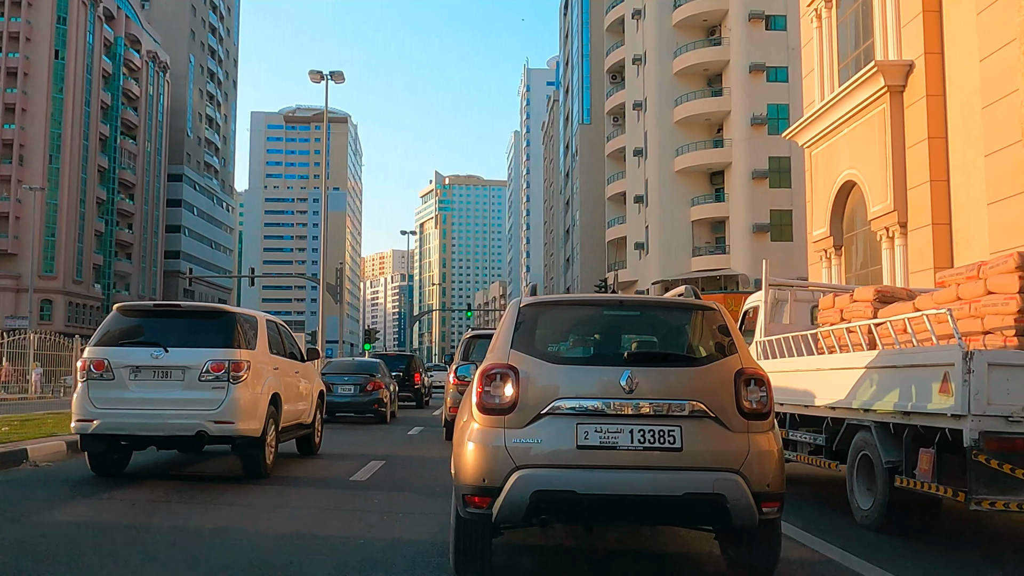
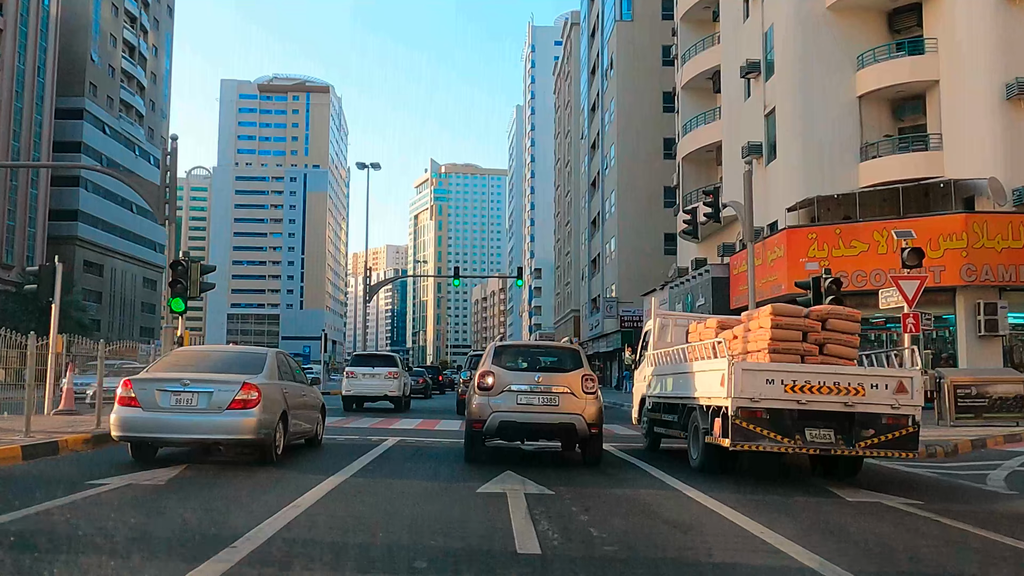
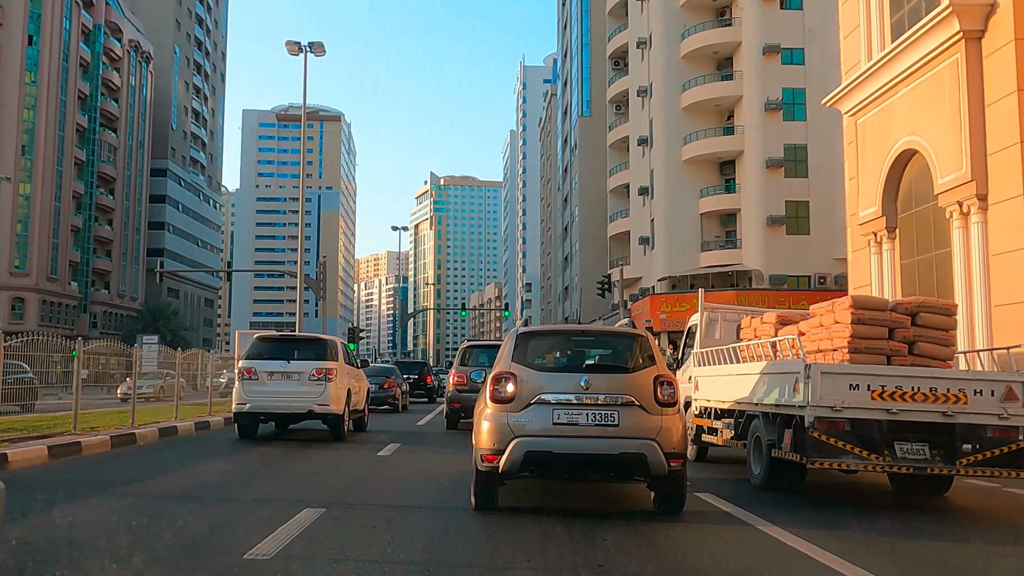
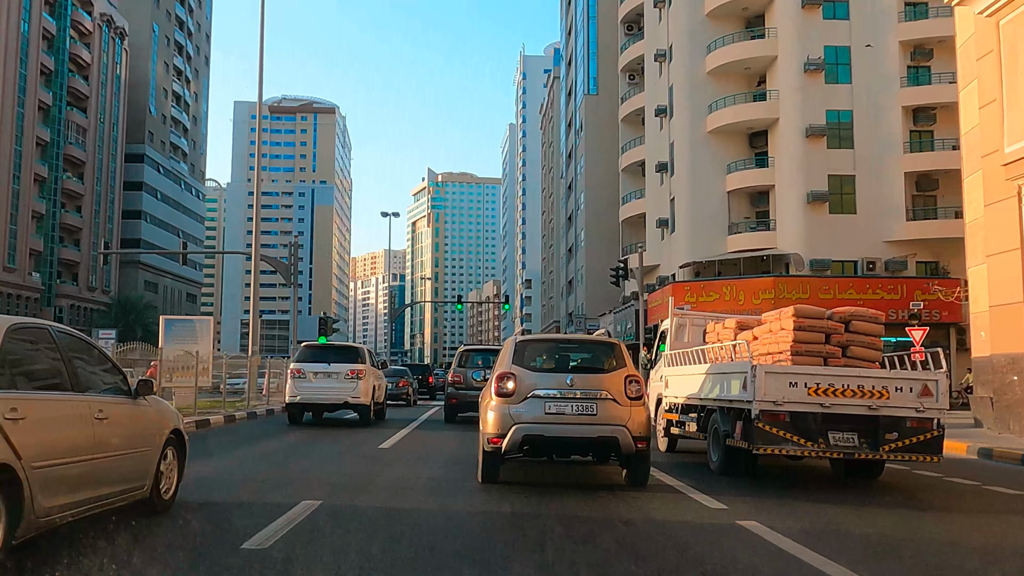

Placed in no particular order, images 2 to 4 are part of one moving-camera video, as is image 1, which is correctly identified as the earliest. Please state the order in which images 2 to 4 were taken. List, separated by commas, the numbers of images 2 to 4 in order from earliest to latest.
3, 4, 2
